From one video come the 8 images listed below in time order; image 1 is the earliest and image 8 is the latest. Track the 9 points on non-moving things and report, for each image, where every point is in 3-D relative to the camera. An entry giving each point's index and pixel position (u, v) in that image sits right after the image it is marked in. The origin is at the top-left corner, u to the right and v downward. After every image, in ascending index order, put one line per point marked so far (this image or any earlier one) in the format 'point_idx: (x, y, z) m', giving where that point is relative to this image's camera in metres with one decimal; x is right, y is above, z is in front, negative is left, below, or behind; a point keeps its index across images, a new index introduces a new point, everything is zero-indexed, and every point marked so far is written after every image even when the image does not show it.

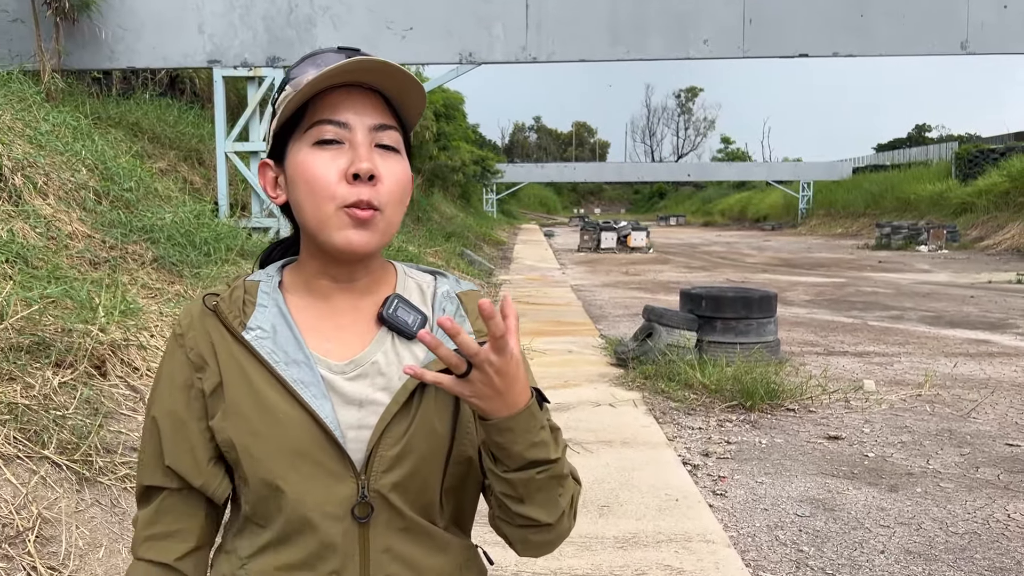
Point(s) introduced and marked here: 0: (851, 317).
0: (+3.6, -0.3, +9.1) m
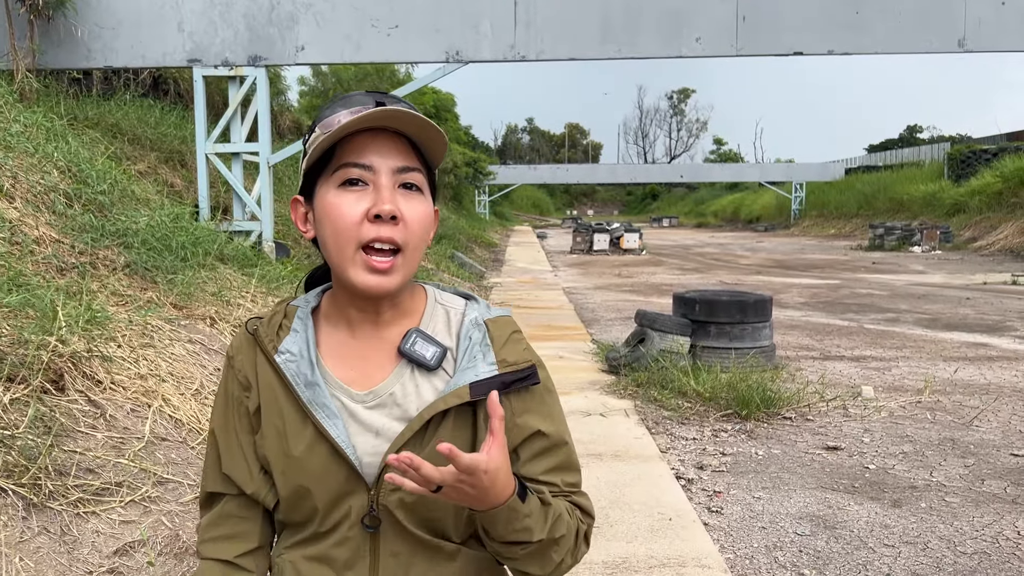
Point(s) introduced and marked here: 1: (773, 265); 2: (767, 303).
0: (+3.5, -0.3, +9.0) m
1: (+5.3, +0.5, +17.4) m
2: (+1.8, -0.1, +5.9) m
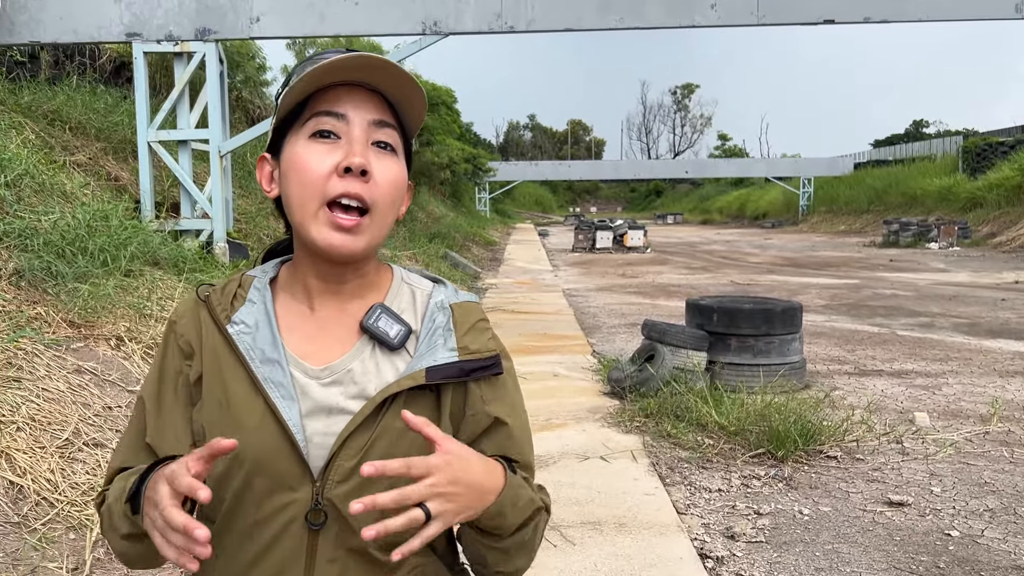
0: (+3.4, -0.3, +8.1) m
1: (+5.2, +0.5, +16.5) m
2: (+1.7, -0.1, +5.1) m
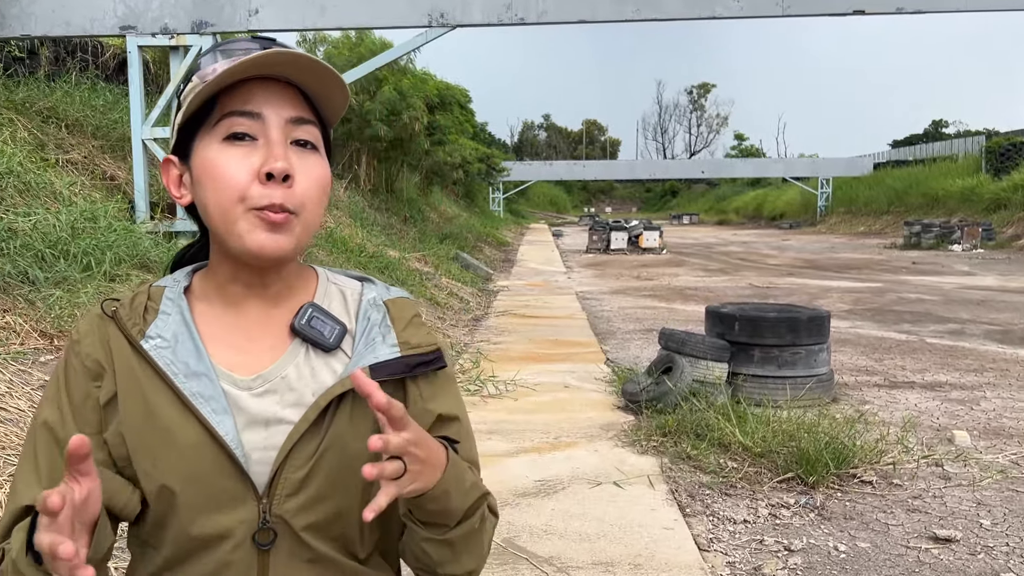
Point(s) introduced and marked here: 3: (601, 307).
0: (+3.5, -0.4, +7.7) m
1: (+5.5, +0.4, +16.1) m
2: (+1.7, -0.2, +4.8) m
3: (+1.0, -0.2, +9.6) m
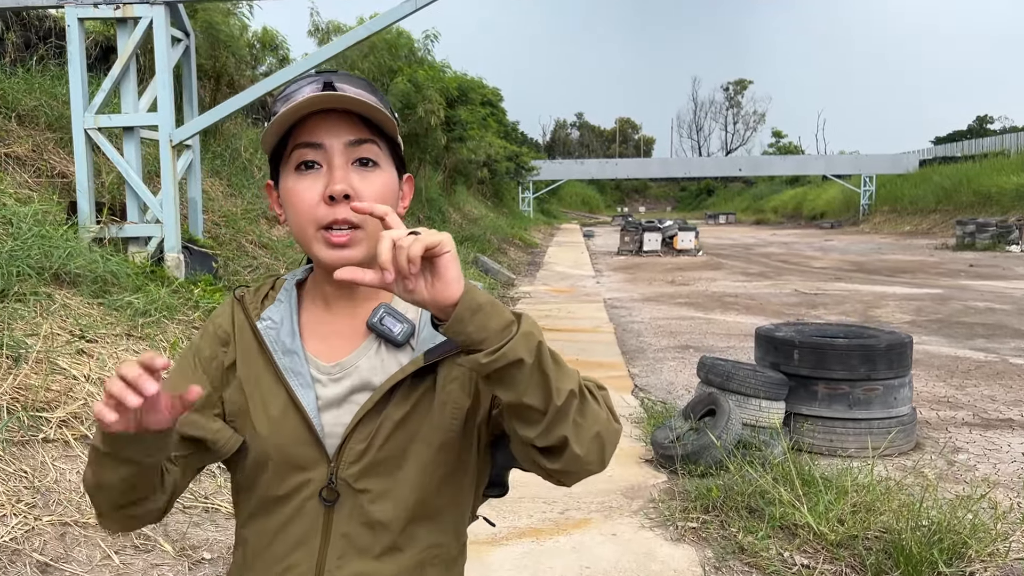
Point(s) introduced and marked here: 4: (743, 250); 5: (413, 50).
0: (+3.6, -0.5, +6.7) m
1: (+5.9, +0.3, +15.0) m
2: (+1.7, -0.3, +3.8) m
3: (+1.2, -0.3, +8.7) m
4: (+5.4, +0.9, +20.0) m
5: (-1.4, +3.4, +12.5) m
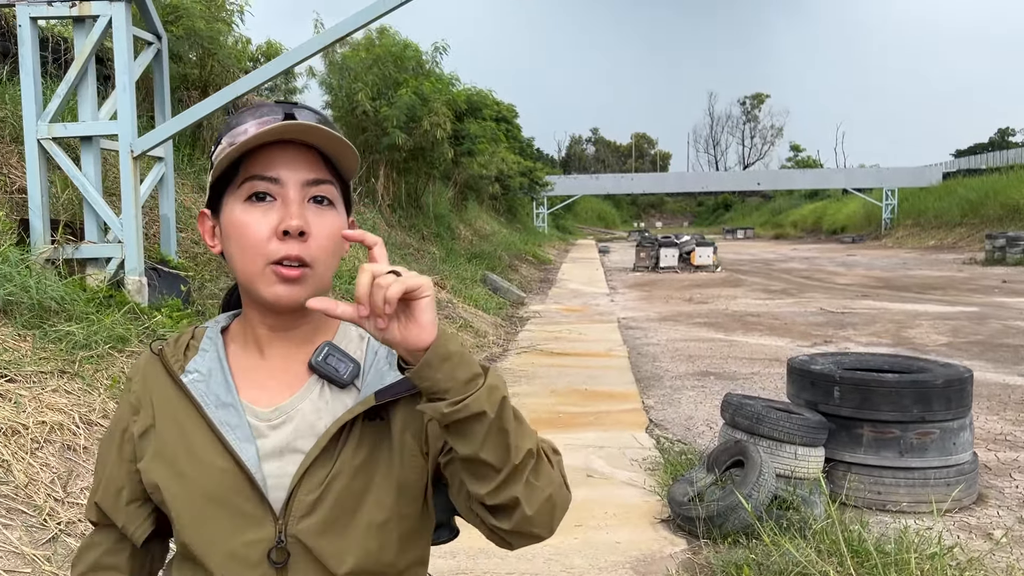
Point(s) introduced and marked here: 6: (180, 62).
0: (+3.7, -0.6, +6.1) m
1: (+6.1, 0.0, +14.4) m
2: (+1.7, -0.4, +3.2) m
3: (+1.3, -0.5, +8.2) m
4: (+5.6, +0.5, +19.4) m
5: (-1.3, +3.1, +12.0) m
6: (-2.7, +1.8, +7.1) m
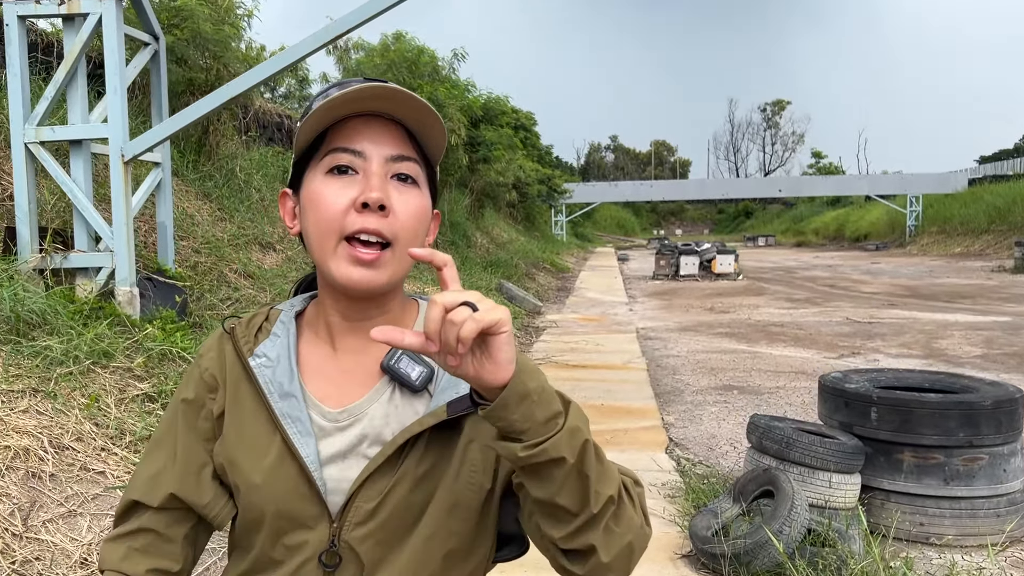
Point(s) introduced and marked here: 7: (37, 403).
0: (+3.7, -0.7, +5.8) m
1: (+6.4, -0.1, +14.0) m
2: (+1.7, -0.4, +3.0) m
3: (+1.4, -0.6, +7.9) m
4: (+6.0, +0.3, +19.1) m
5: (-1.0, +3.0, +11.8) m
6: (-2.6, +1.8, +6.9) m
7: (-1.6, -0.4, +2.8) m
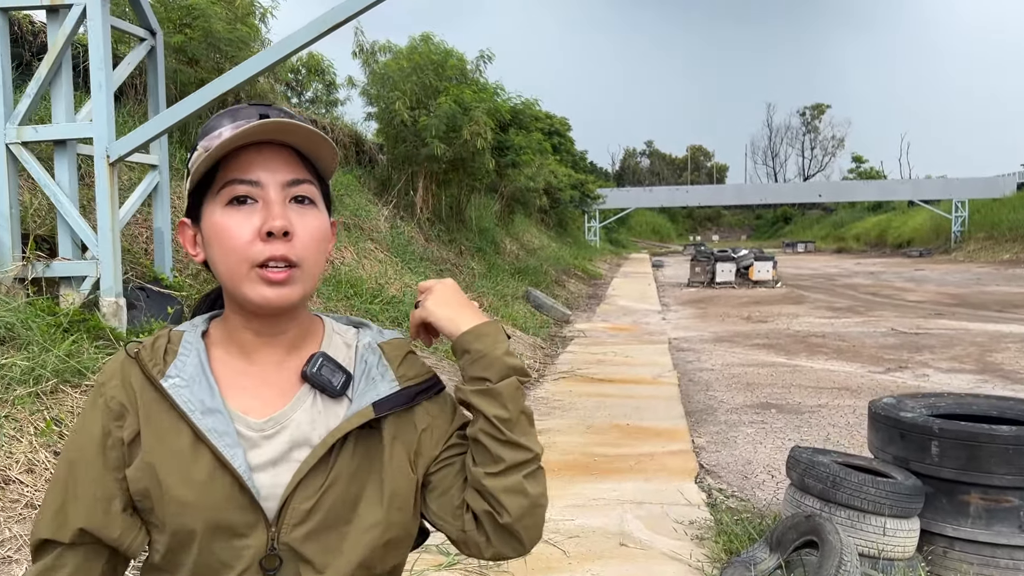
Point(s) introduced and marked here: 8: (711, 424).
0: (+3.9, -0.8, +5.3) m
1: (+6.9, -0.2, +13.4) m
2: (+1.7, -0.4, +2.5) m
3: (+1.6, -0.6, +7.5) m
4: (+6.7, +0.1, +18.5) m
5: (-0.7, +2.9, +11.6) m
6: (-2.4, +1.7, +6.7) m
7: (-1.5, -0.4, +2.5) m
8: (+1.2, -0.8, +4.9) m
